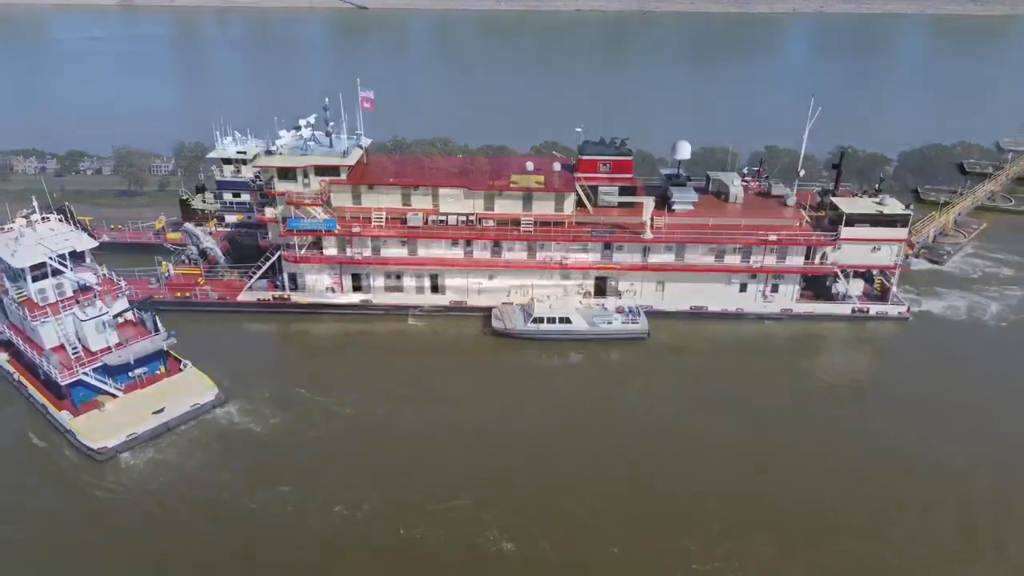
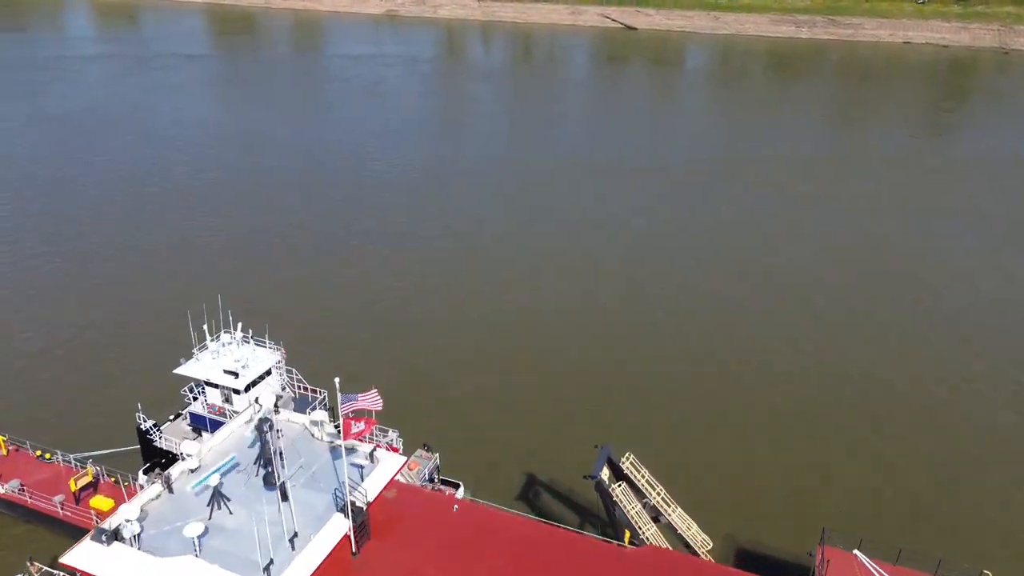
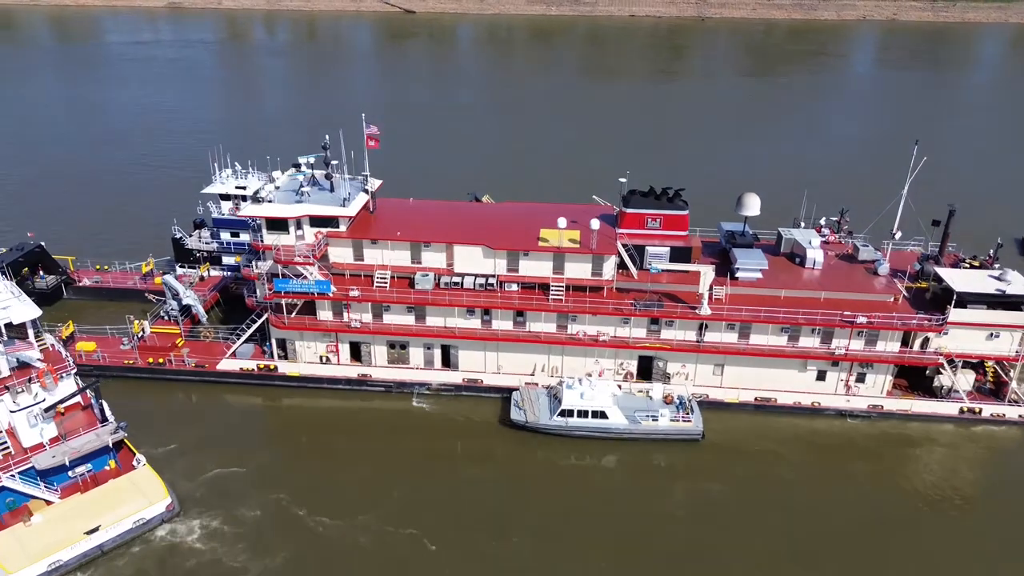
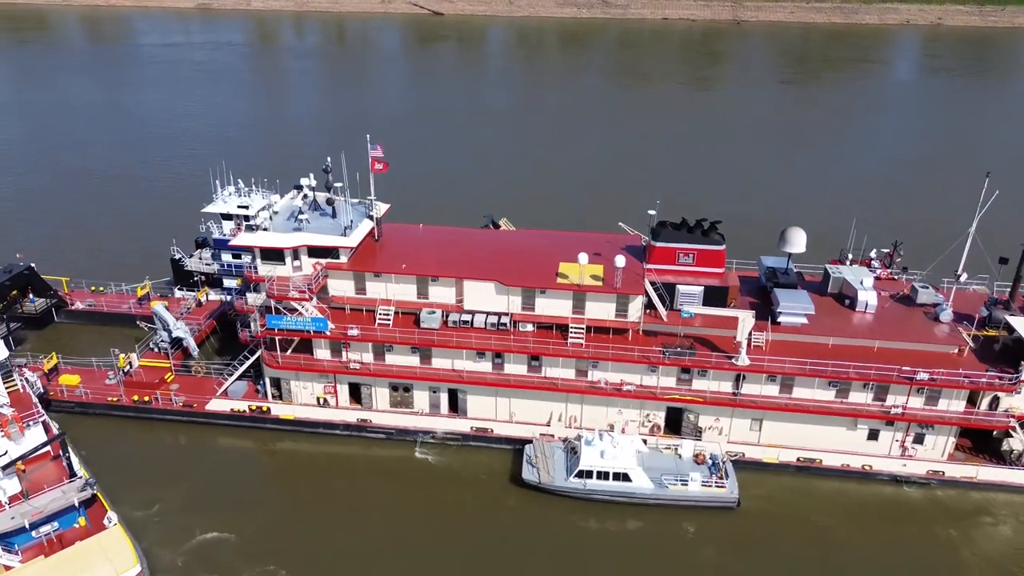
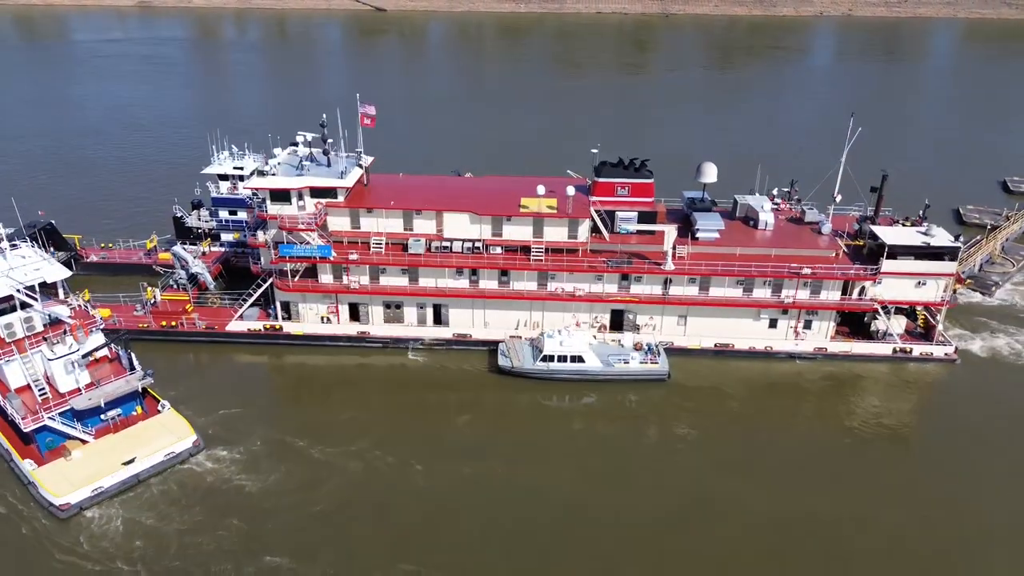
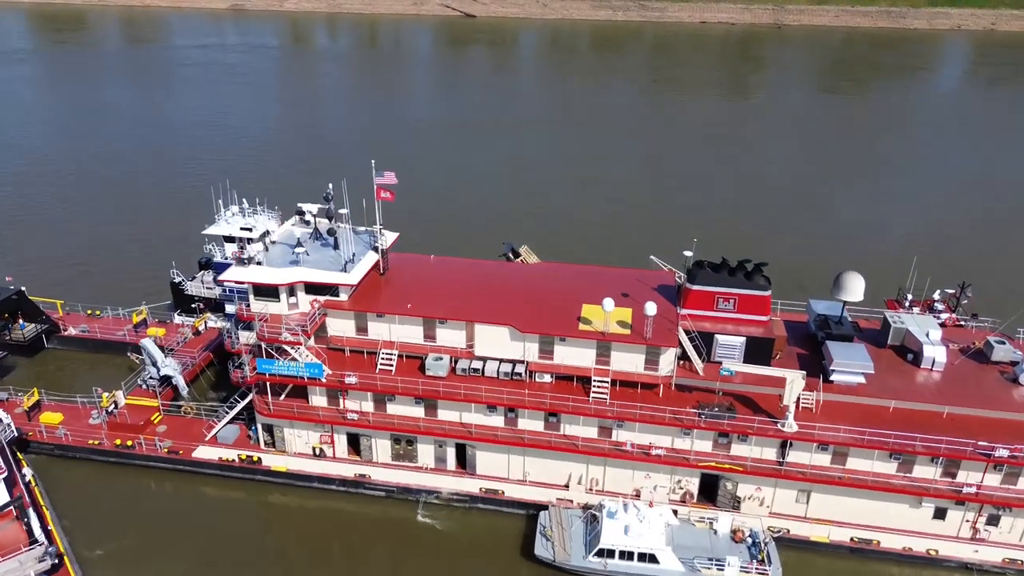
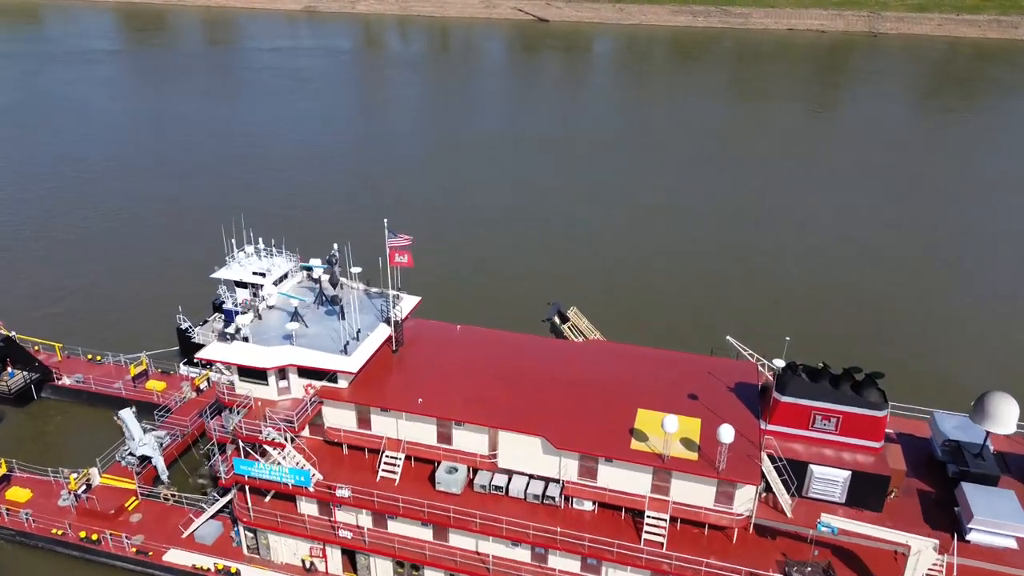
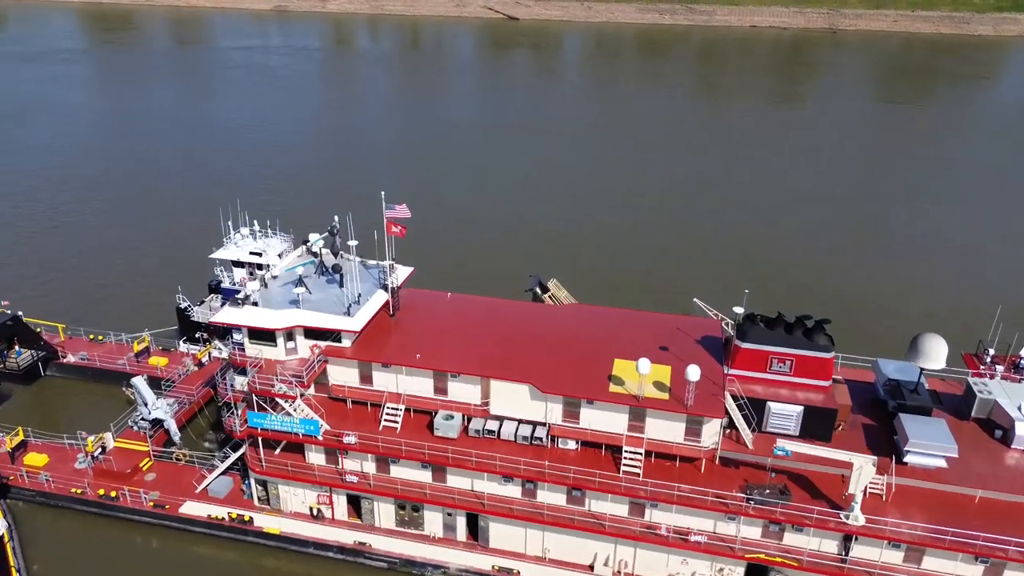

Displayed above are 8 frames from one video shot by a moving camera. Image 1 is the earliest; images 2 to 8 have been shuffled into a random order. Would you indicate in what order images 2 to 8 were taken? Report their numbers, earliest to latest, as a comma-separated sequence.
5, 3, 4, 6, 8, 7, 2
